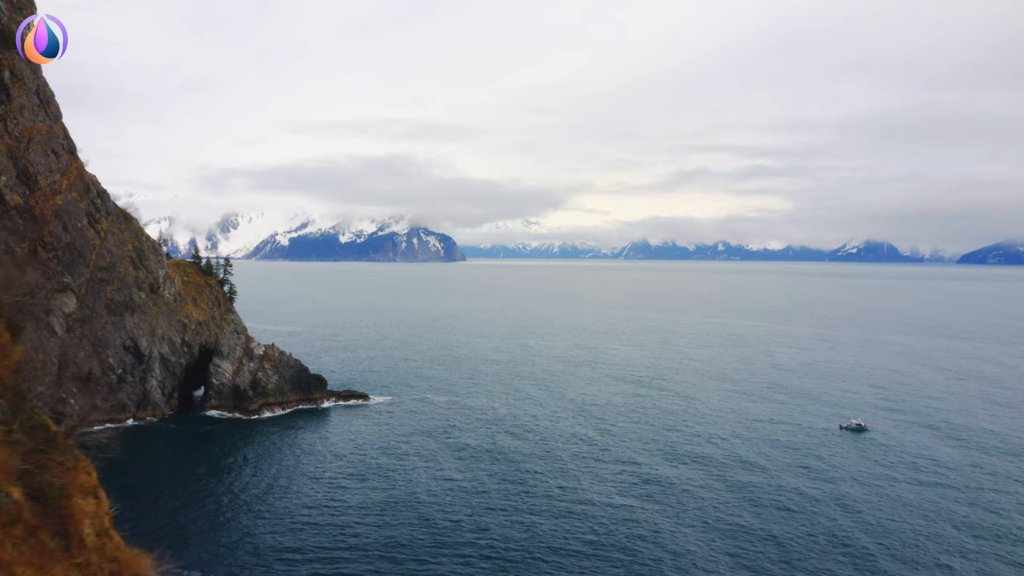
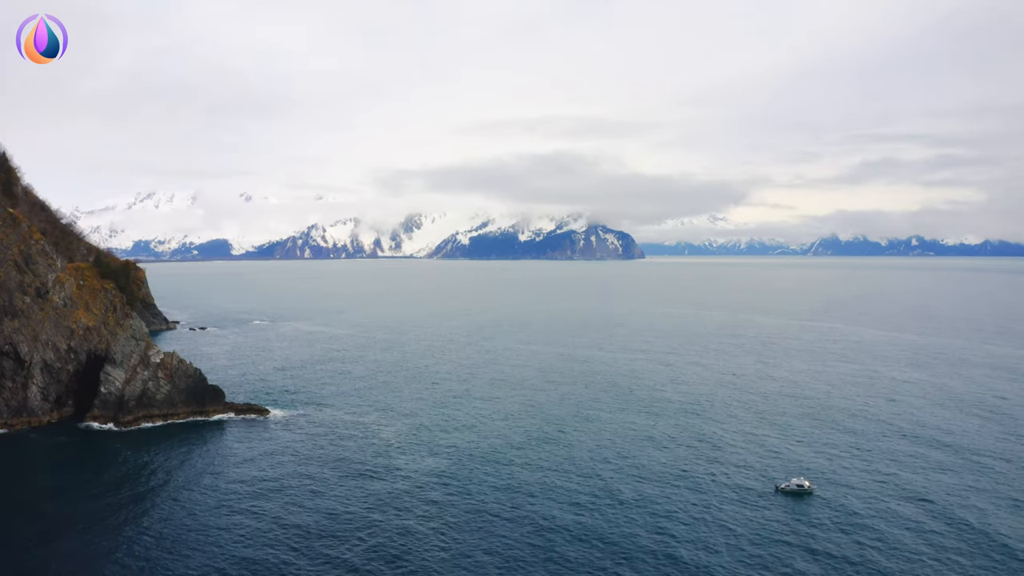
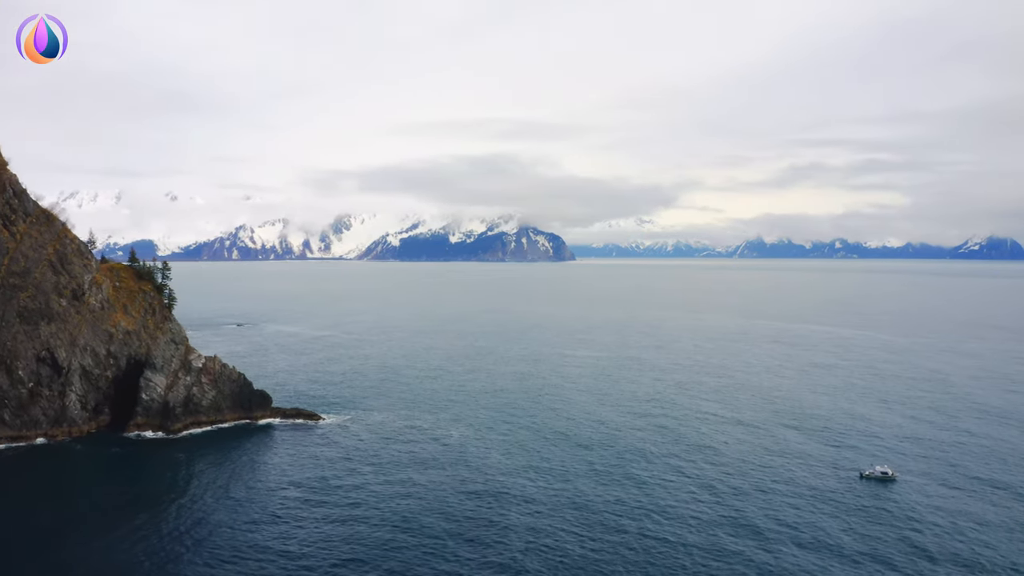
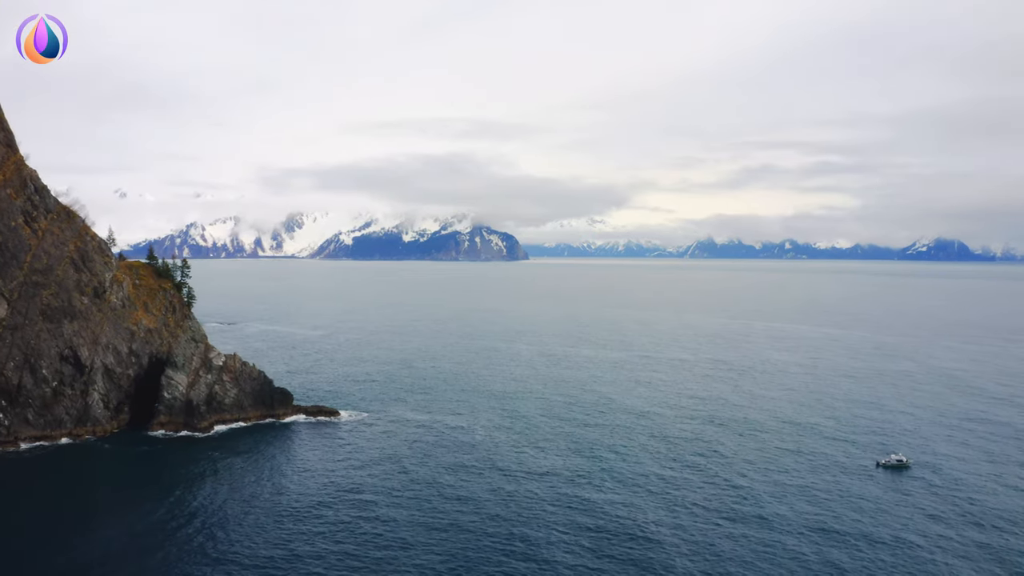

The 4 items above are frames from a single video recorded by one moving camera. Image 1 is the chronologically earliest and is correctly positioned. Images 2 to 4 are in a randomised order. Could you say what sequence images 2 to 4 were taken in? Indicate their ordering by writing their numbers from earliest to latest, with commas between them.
4, 3, 2
